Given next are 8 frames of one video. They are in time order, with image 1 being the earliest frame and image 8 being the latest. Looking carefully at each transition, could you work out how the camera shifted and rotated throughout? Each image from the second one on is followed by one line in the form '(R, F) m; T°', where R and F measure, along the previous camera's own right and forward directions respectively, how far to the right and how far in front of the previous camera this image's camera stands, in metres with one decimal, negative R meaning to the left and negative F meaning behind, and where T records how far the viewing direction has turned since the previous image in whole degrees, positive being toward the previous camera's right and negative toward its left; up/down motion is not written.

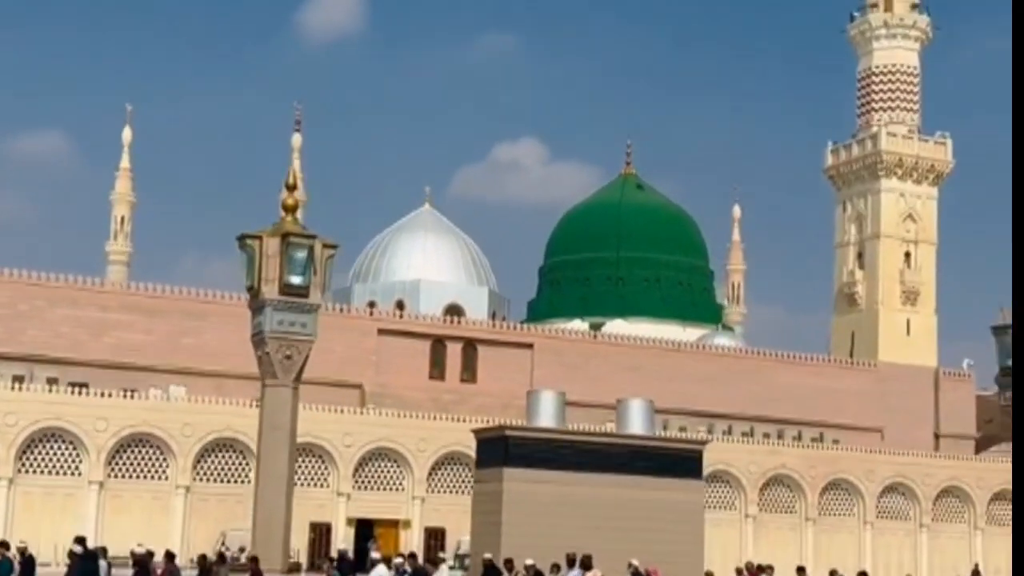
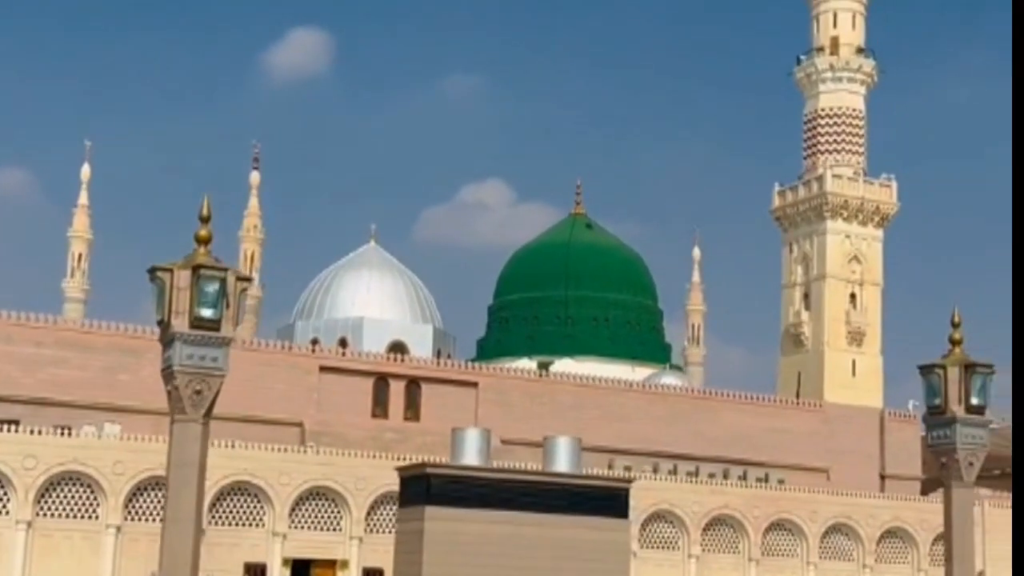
(+0.6, +0.2) m; +2°
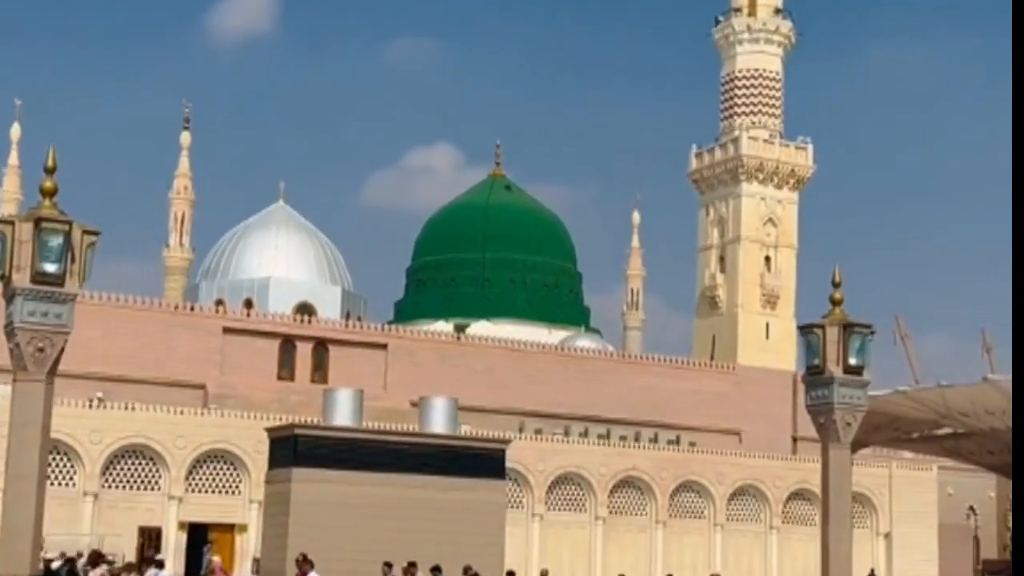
(+1.1, +0.4) m; +2°
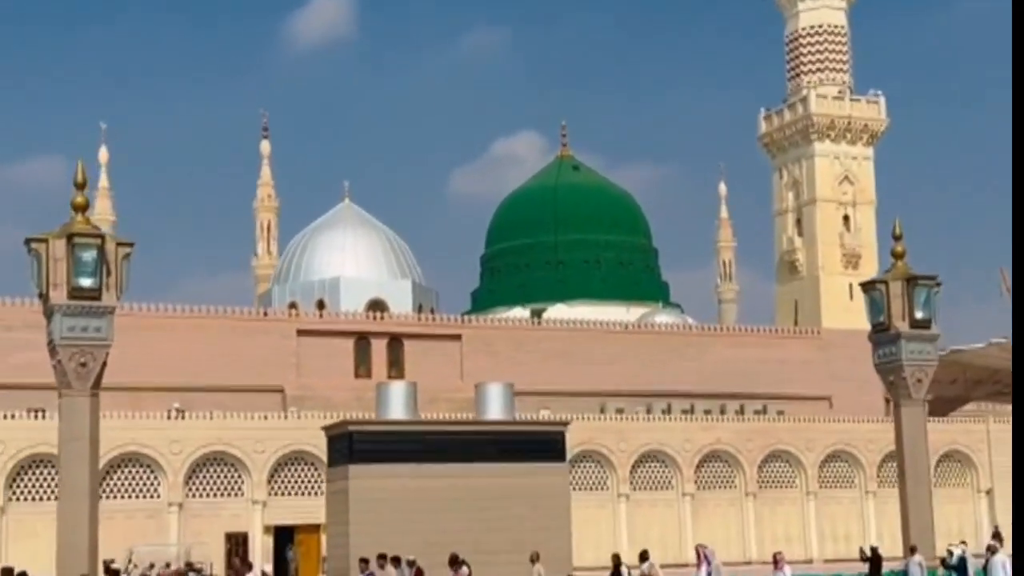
(+0.7, +0.4) m; -4°
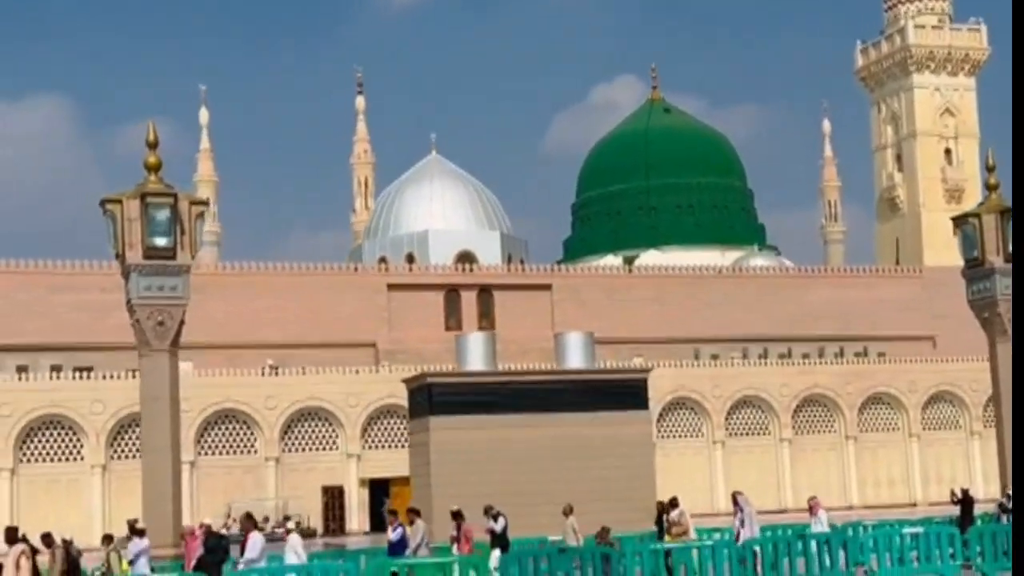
(+0.4, +0.2) m; -5°
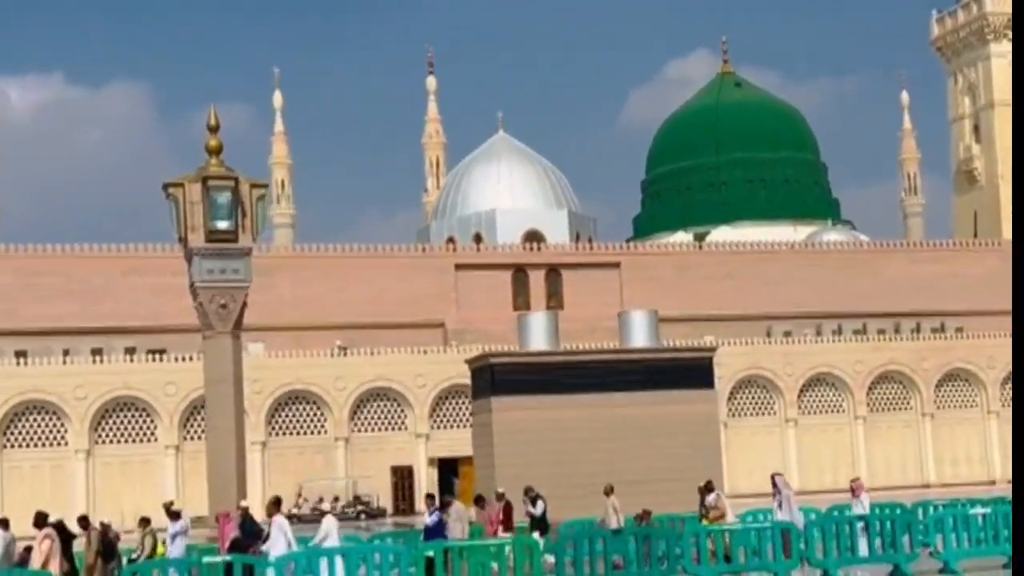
(+0.2, +0.1) m; -3°
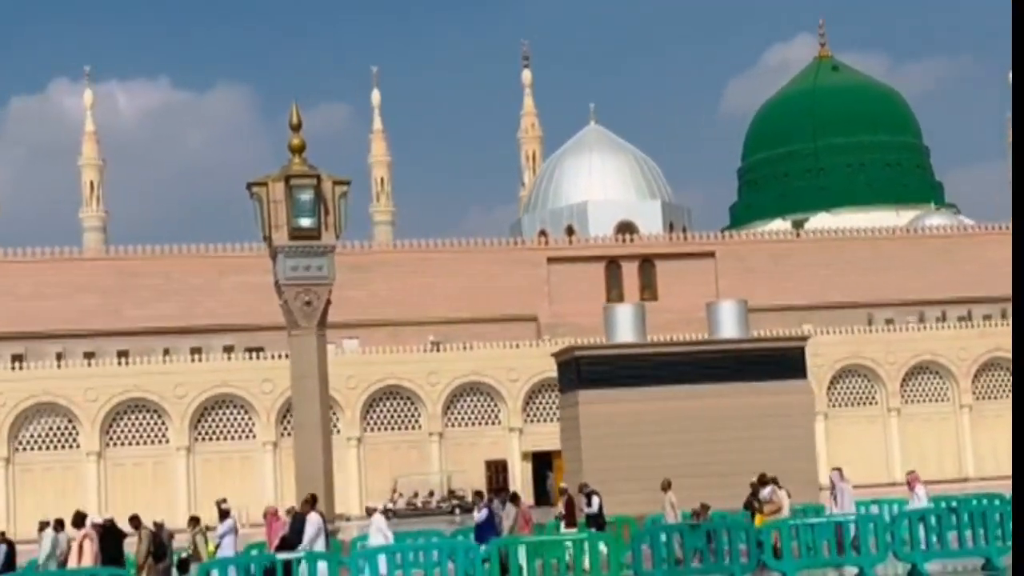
(+0.2, +0.1) m; -5°
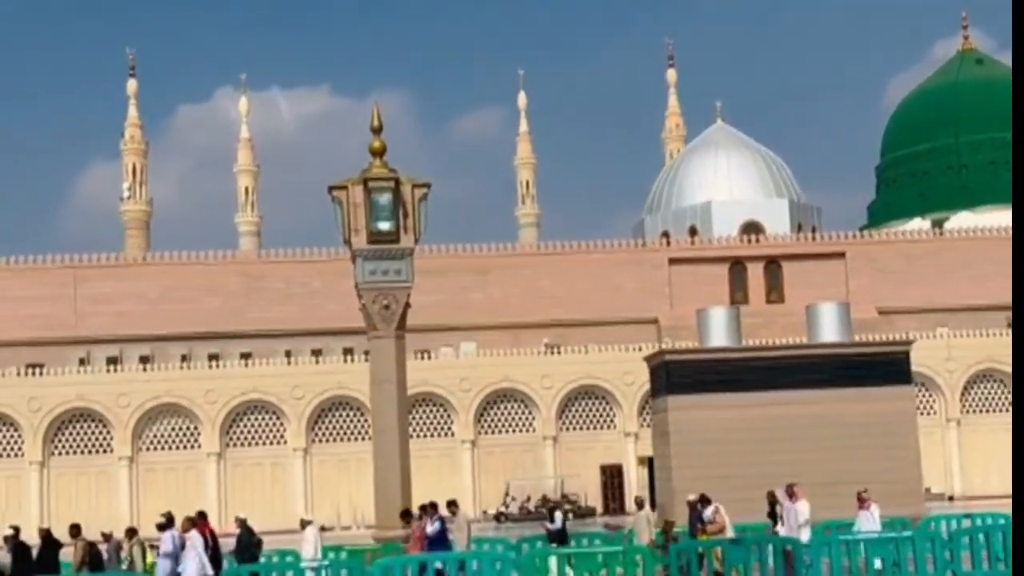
(+0.9, +0.4) m; -7°
